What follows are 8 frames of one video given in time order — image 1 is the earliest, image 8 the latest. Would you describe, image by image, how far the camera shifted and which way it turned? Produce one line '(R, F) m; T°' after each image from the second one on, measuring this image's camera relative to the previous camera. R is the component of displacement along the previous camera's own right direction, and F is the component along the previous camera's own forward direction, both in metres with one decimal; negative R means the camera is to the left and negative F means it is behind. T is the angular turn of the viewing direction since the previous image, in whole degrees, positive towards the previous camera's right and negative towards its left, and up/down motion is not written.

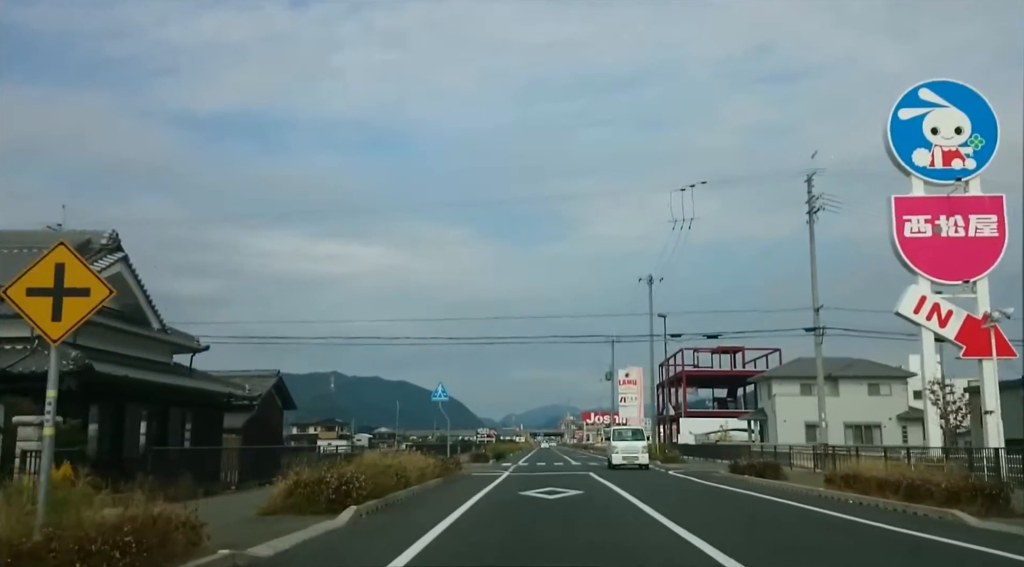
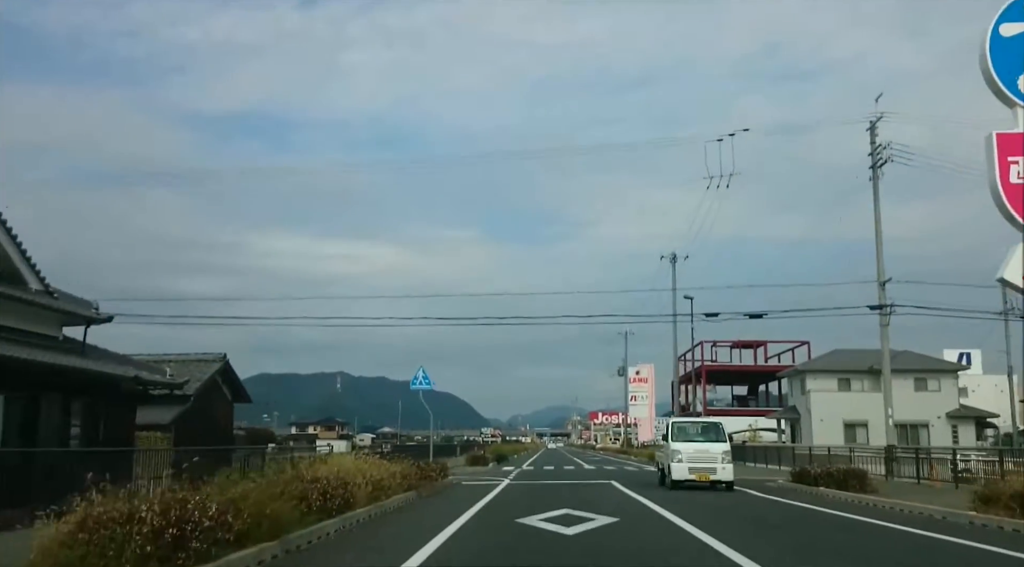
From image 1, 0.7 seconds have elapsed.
(+0.1, +3.0) m; 0°
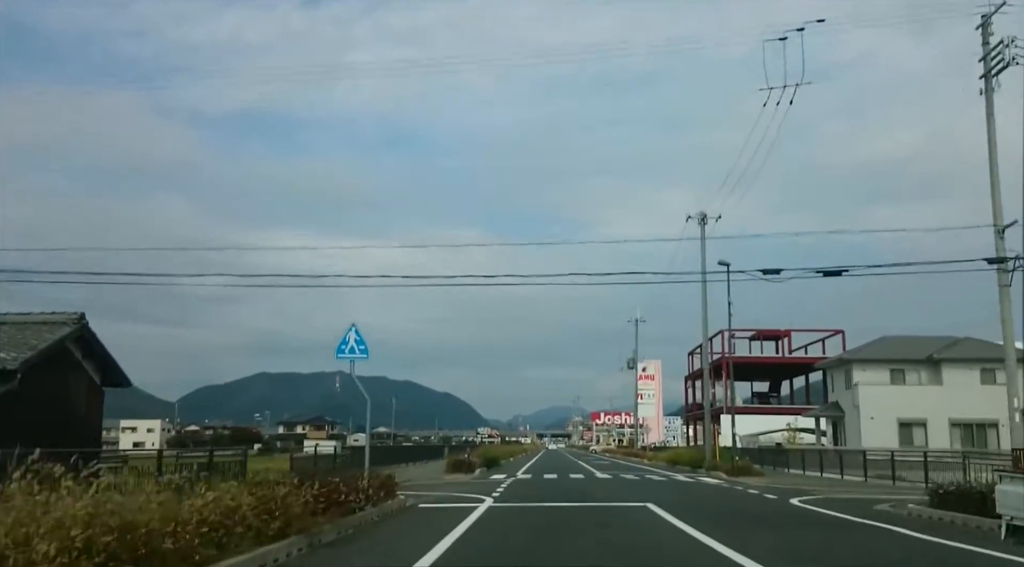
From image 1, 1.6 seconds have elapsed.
(+0.1, +3.9) m; 0°
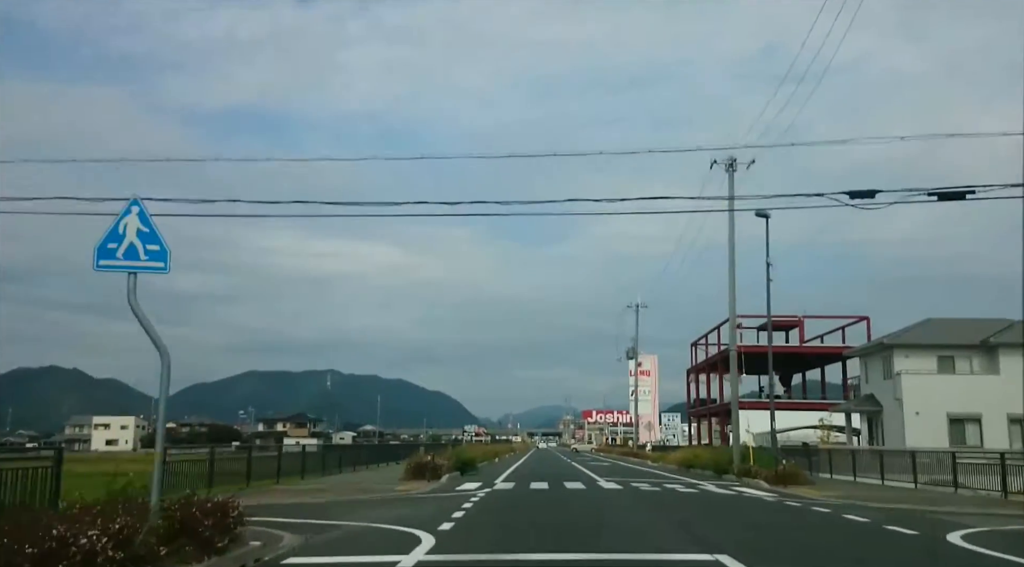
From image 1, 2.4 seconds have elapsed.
(+0.2, +3.4) m; 0°
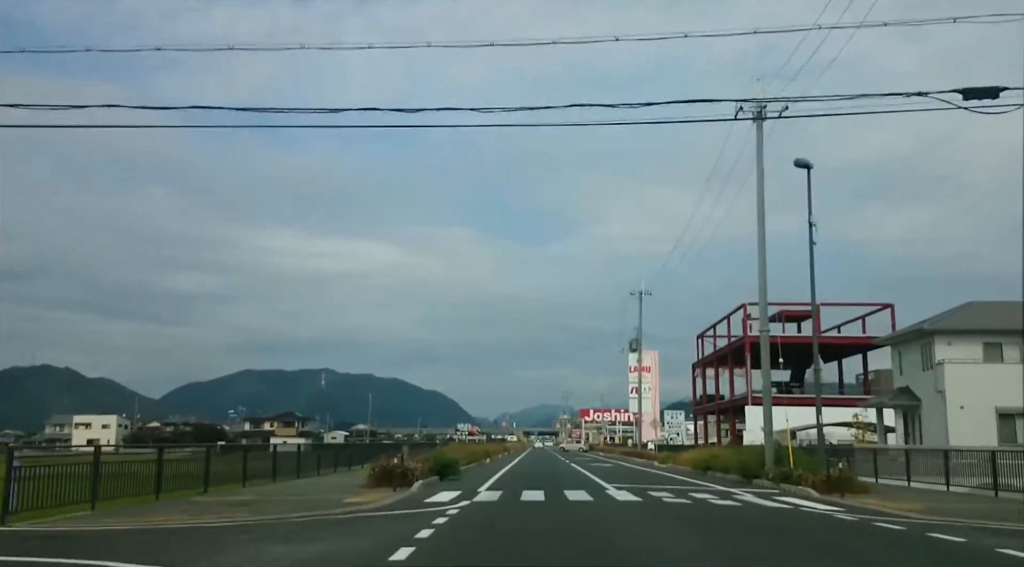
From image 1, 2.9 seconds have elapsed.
(+0.1, +2.3) m; 0°
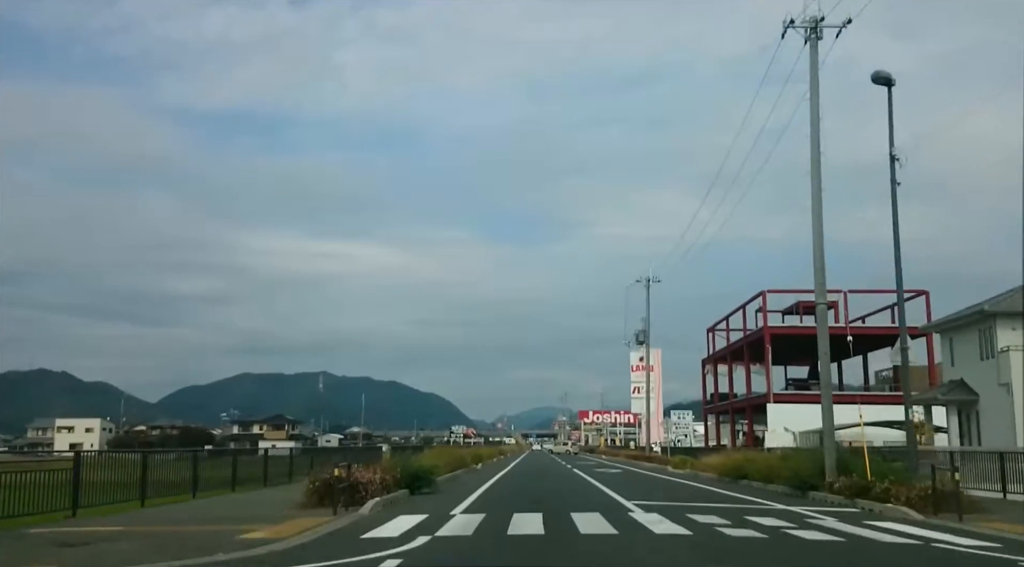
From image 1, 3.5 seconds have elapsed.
(+0.1, +2.5) m; 0°
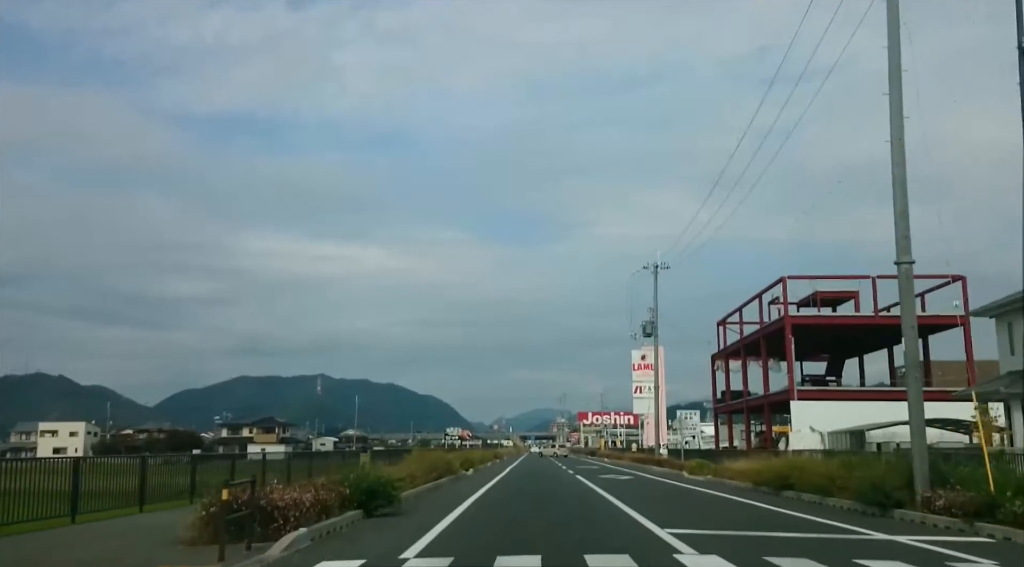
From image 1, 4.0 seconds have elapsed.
(+0.1, +2.2) m; 0°
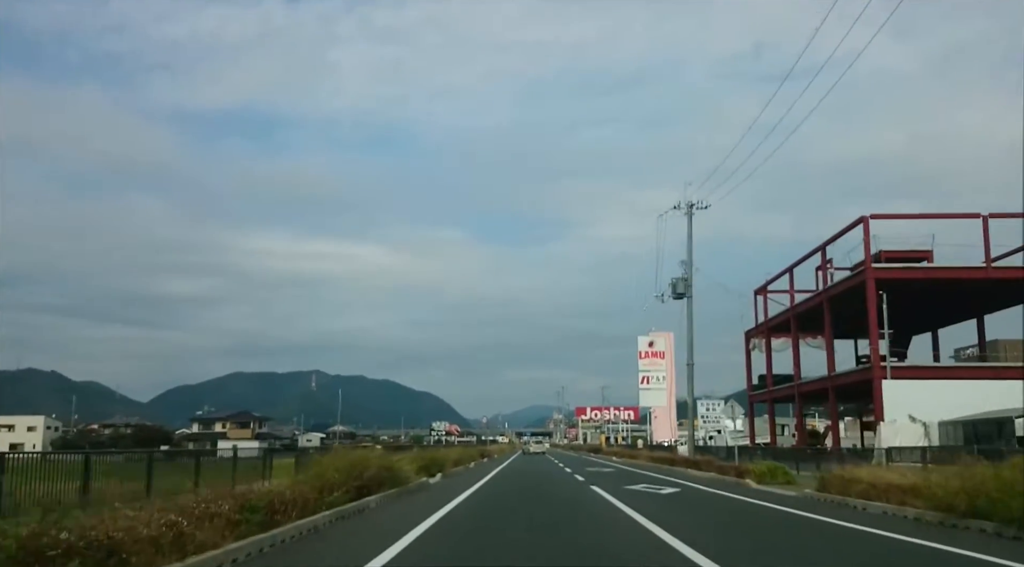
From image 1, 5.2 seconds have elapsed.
(+0.2, +5.4) m; 0°
